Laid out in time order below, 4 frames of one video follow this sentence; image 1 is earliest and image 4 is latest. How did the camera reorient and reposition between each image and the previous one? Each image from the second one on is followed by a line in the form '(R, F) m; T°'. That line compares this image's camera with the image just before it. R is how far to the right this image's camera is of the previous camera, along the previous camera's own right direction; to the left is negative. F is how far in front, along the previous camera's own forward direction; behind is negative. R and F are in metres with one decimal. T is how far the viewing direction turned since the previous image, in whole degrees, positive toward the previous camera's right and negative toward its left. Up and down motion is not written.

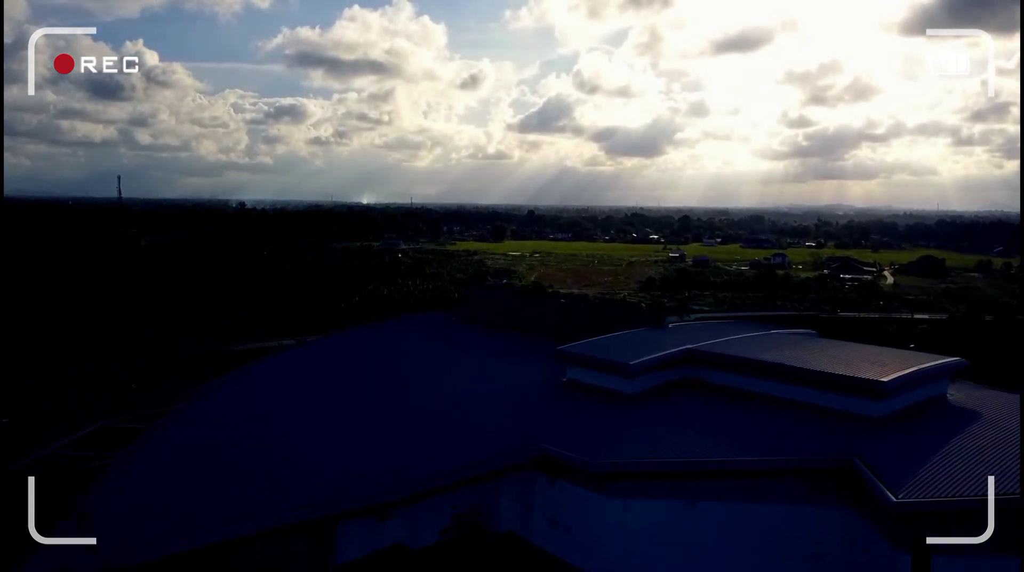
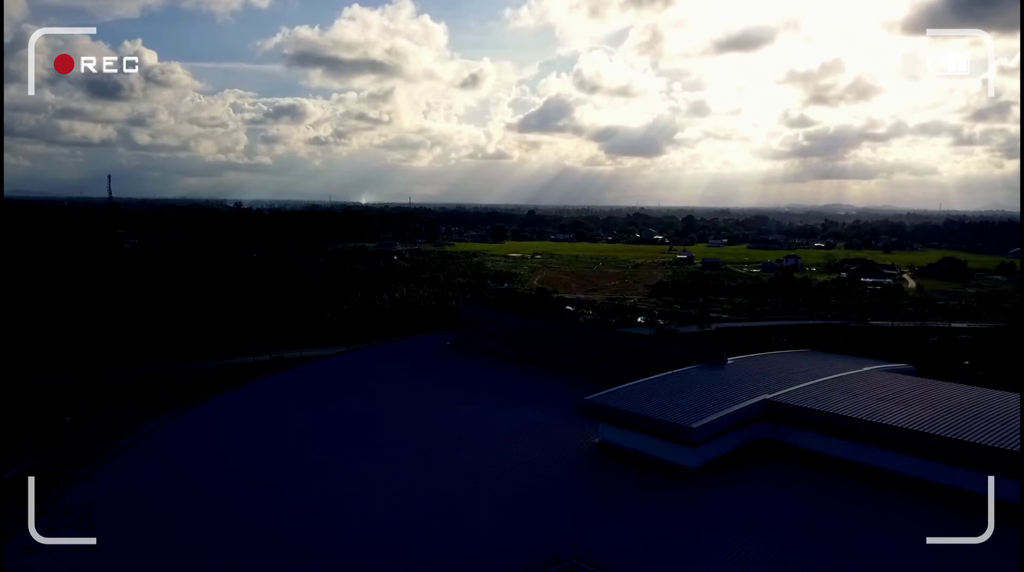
(0.0, +1.5) m; 0°
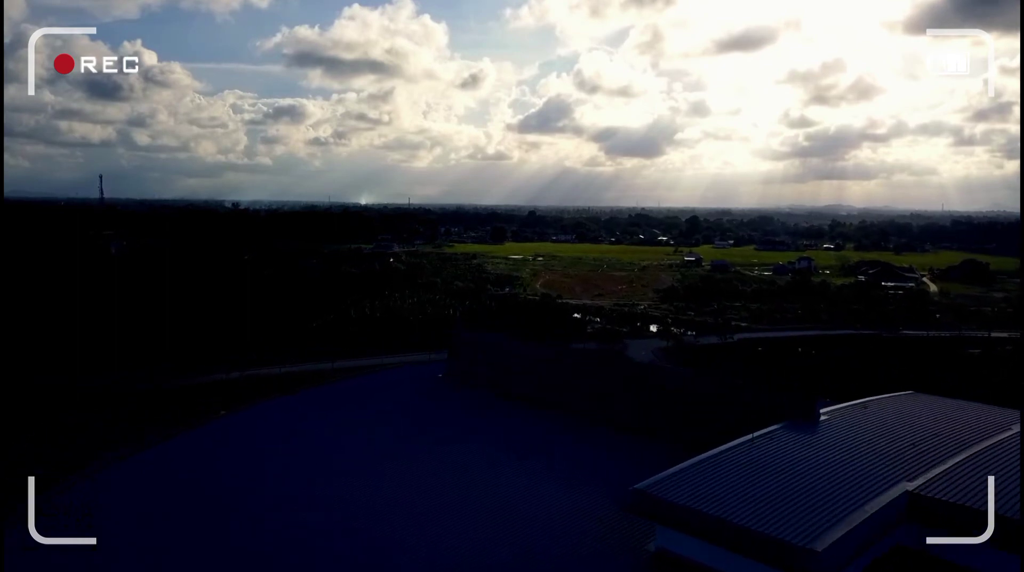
(0.0, +1.3) m; 0°
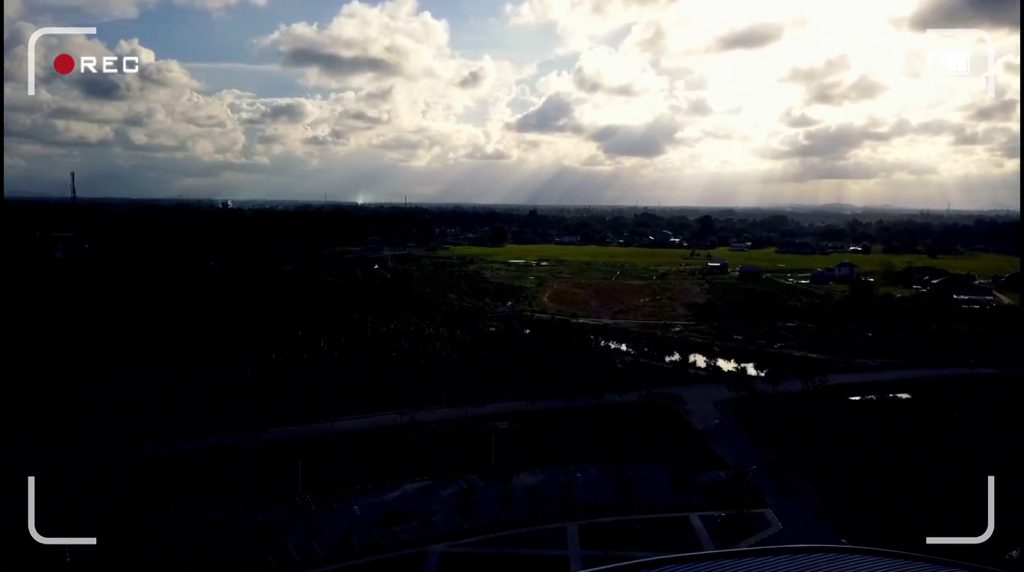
(-0.1, +3.8) m; 0°
